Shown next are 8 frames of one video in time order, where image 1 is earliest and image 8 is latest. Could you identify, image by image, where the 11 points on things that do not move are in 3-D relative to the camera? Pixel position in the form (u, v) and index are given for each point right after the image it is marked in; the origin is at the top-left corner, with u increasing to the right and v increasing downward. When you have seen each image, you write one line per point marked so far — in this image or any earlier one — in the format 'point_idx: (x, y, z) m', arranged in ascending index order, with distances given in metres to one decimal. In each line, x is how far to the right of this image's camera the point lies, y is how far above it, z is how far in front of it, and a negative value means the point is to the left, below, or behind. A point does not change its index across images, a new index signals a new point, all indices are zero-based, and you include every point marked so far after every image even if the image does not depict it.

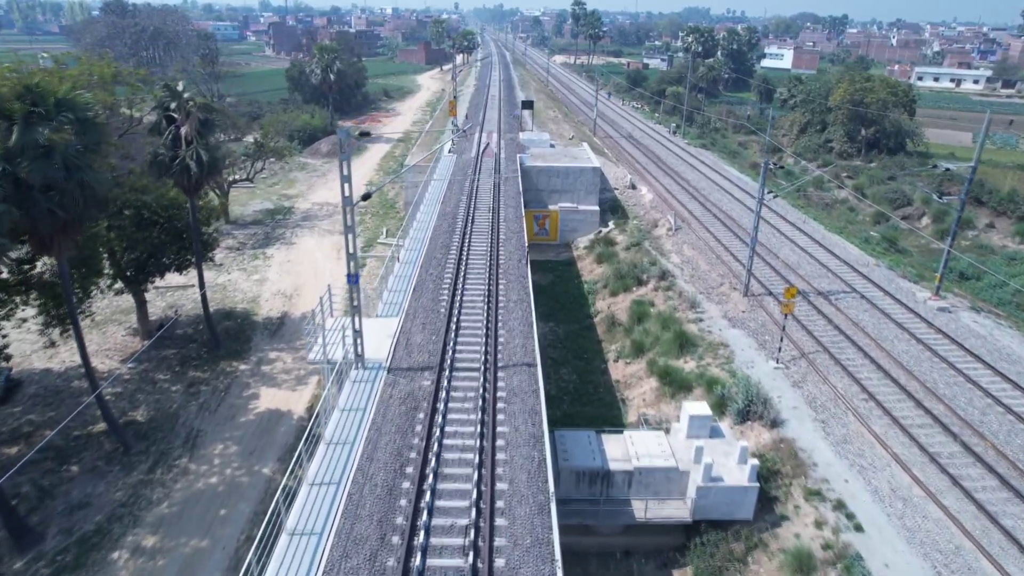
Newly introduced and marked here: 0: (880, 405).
0: (+10.1, -3.2, +17.7) m
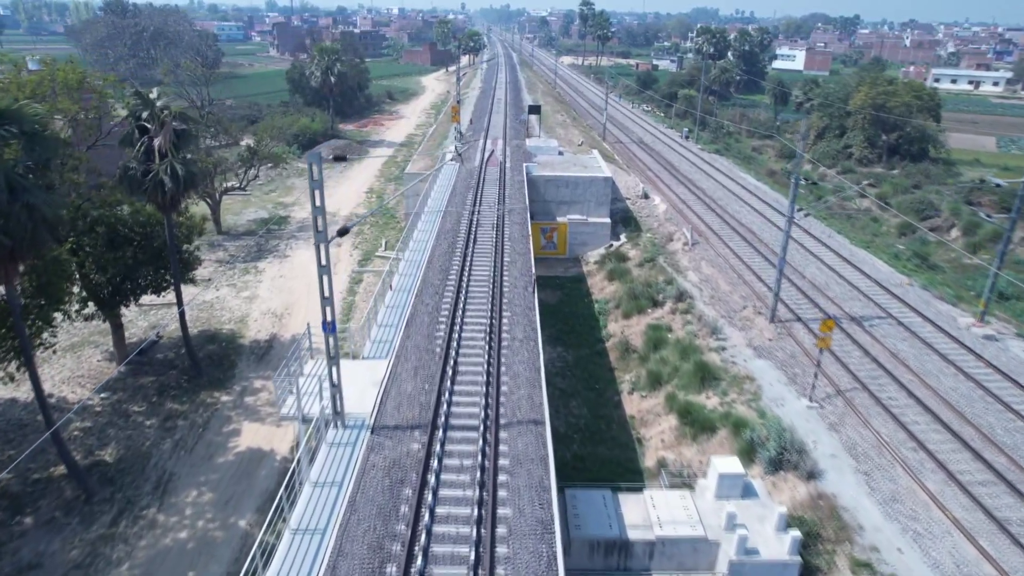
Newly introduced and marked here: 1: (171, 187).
0: (+10.2, -4.1, +15.7) m
1: (-9.9, +2.9, +18.7) m
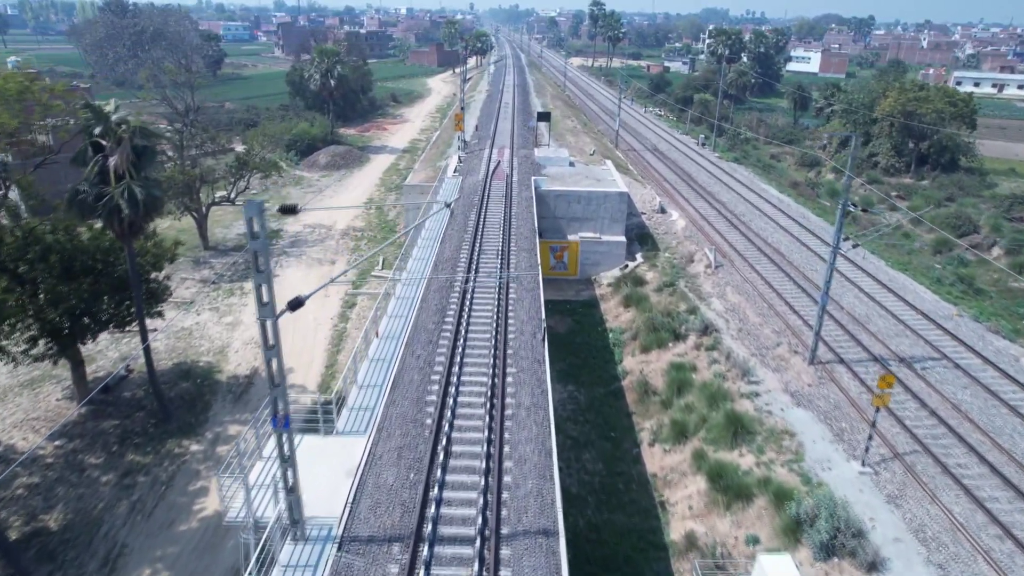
0: (+10.3, -5.2, +13.1) m
1: (-9.7, +1.9, +16.4) m
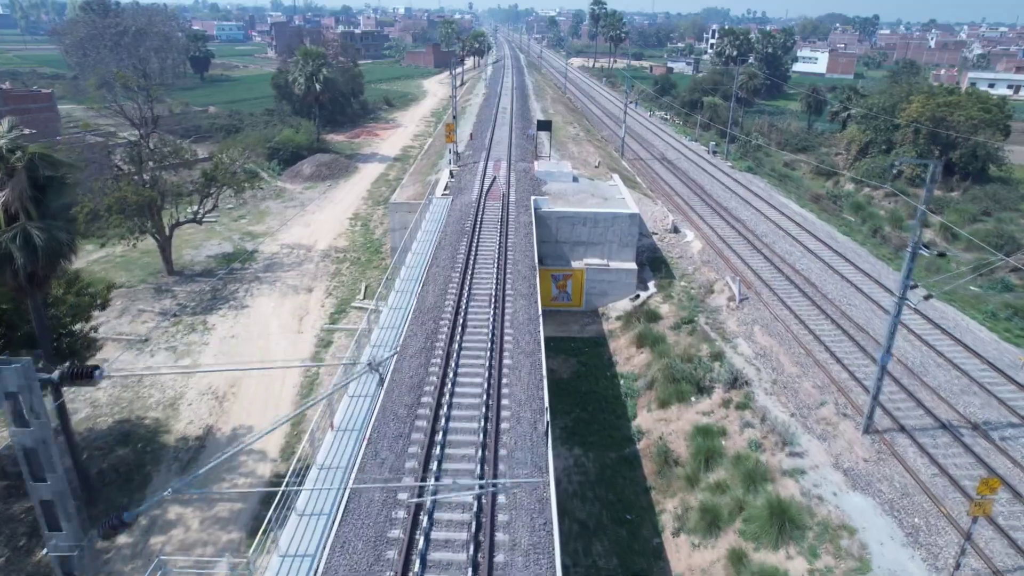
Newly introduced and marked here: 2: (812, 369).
0: (+10.2, -6.6, +9.8) m
1: (-9.9, +0.5, +13.1) m
2: (+9.1, -2.4, +19.7) m
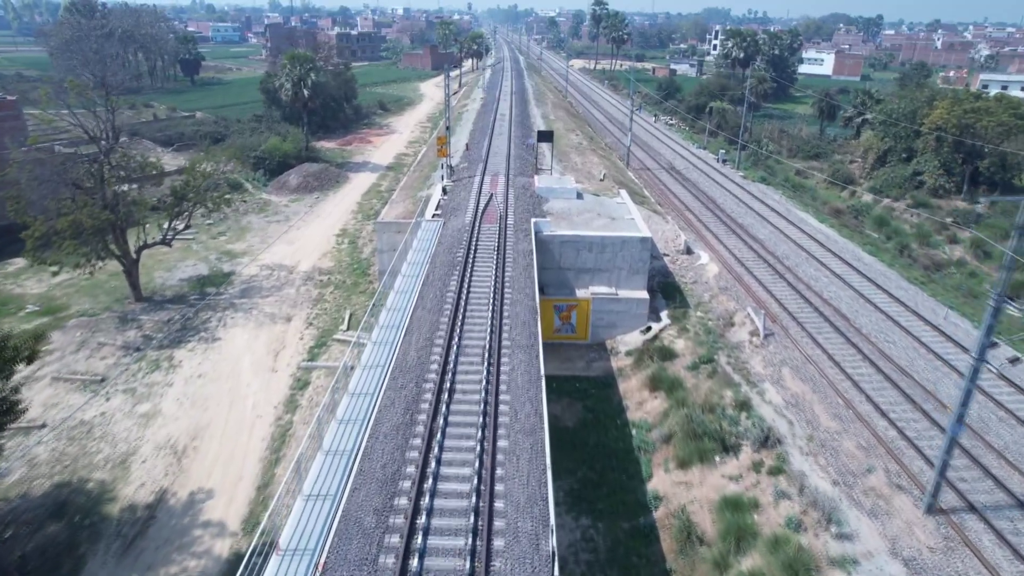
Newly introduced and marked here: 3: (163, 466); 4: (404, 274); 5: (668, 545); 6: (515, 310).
0: (+10.1, -7.7, +7.3) m
1: (-9.9, -0.7, +10.6) m
2: (+9.1, -3.6, +17.1) m
3: (-9.8, -5.0, +18.0) m
4: (-3.3, +0.4, +19.5) m
5: (+3.7, -6.1, +15.4) m
6: (+0.1, -0.5, +17.2) m
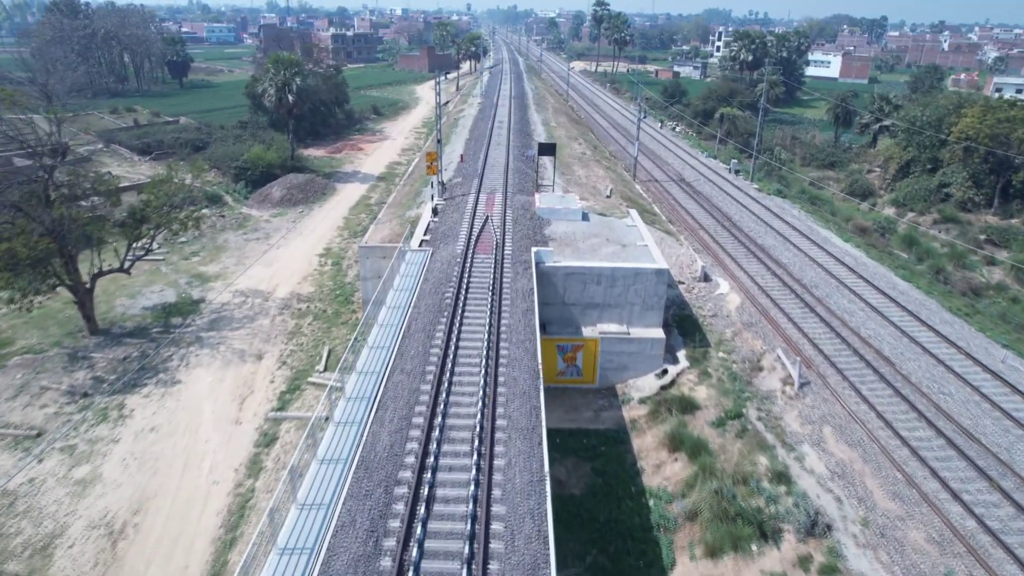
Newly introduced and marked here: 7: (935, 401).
0: (+10.0, -9.0, +4.5) m
1: (-10.0, -1.9, +7.7) m
2: (+9.0, -4.8, +14.3) m
3: (-9.8, -6.2, +15.2) m
4: (-3.3, -0.8, +16.7) m
5: (+3.7, -7.3, +12.6) m
6: (0.0, -1.8, +14.4) m
7: (+11.7, -3.1, +17.8) m
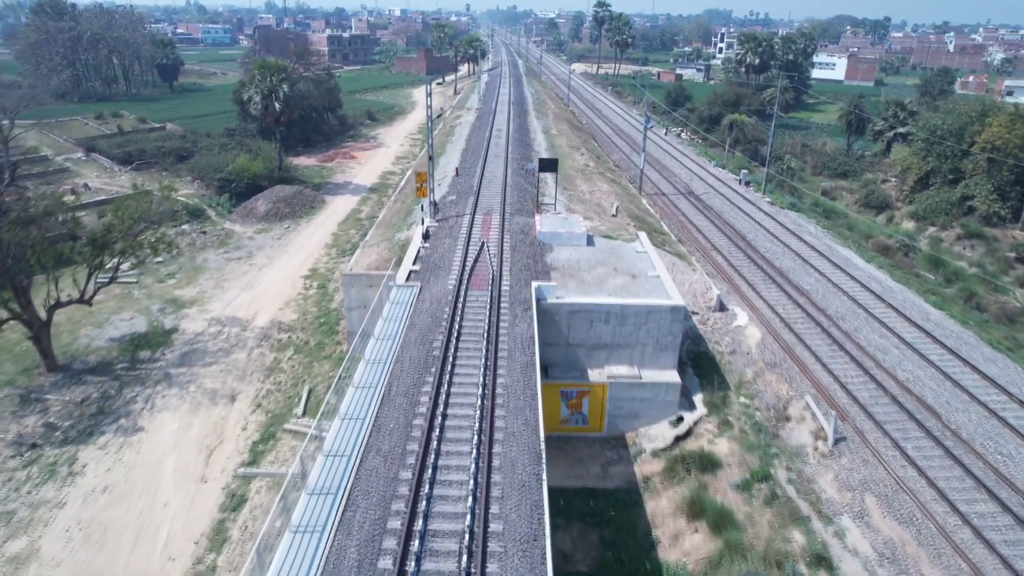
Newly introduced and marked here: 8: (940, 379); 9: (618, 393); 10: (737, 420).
0: (+10.0, -10.1, +2.3) m
1: (-10.0, -3.0, +5.5) m
2: (+9.0, -6.0, +12.2) m
3: (-9.9, -7.3, +13.0) m
4: (-3.4, -1.9, +14.5) m
5: (+3.6, -8.5, +10.4) m
6: (-0.1, -2.9, +12.2) m
7: (+11.6, -4.3, +15.6) m
8: (+12.7, -2.8, +19.1) m
9: (+3.1, -3.0, +18.7) m
10: (+6.4, -3.8, +18.4) m
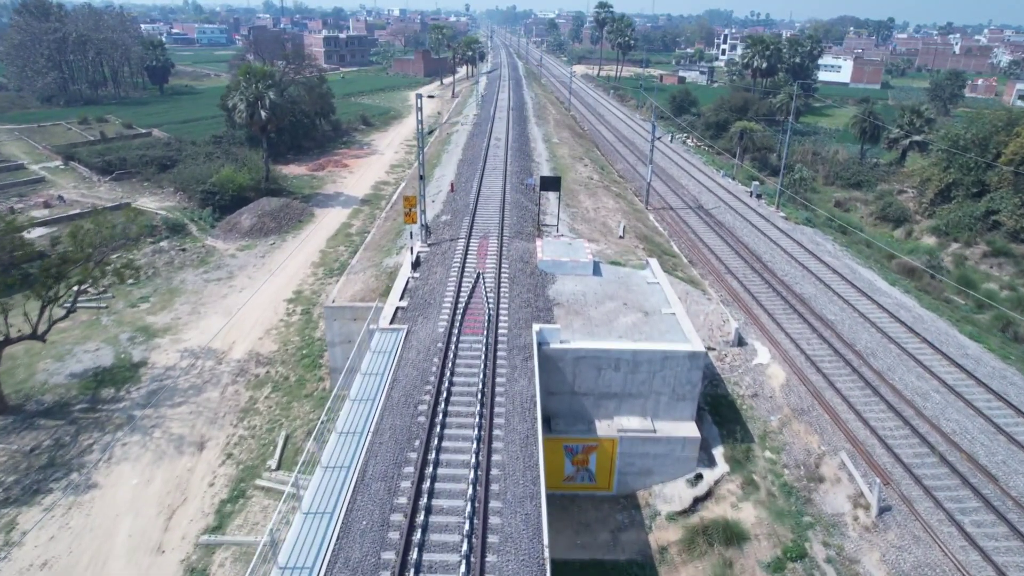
0: (+10.0, -11.2, +0.2) m
1: (-10.1, -4.1, +3.4) m
2: (+8.9, -7.1, +10.1) m
3: (-9.9, -8.4, +10.9) m
4: (-3.4, -3.0, +12.4) m
5: (+3.6, -9.6, +8.3) m
6: (-0.1, -4.0, +10.1) m
7: (+11.6, -5.4, +13.5) m
8: (+12.6, -3.9, +17.1) m
9: (+3.1, -4.1, +16.6) m
10: (+6.4, -4.9, +16.3) m
